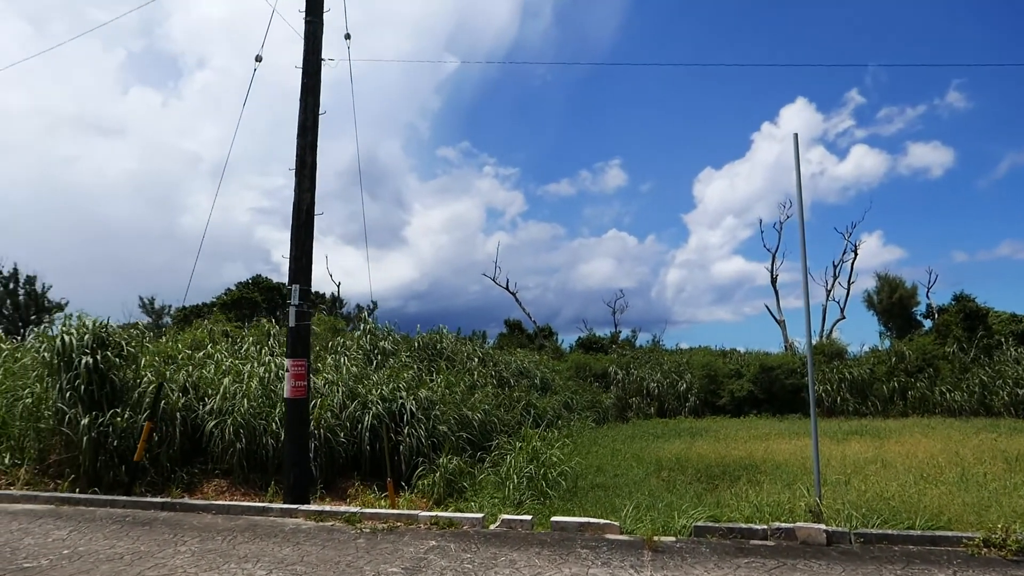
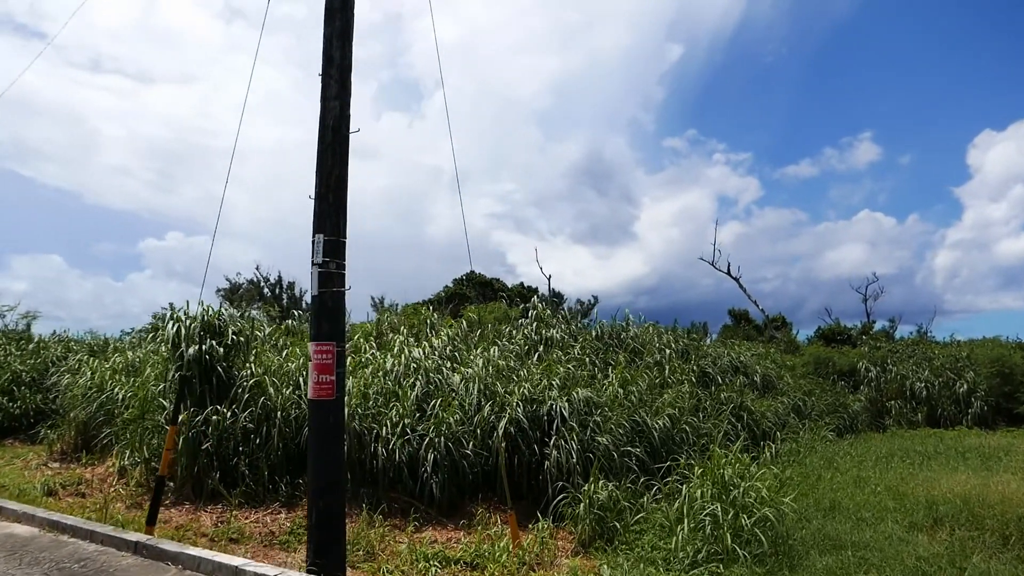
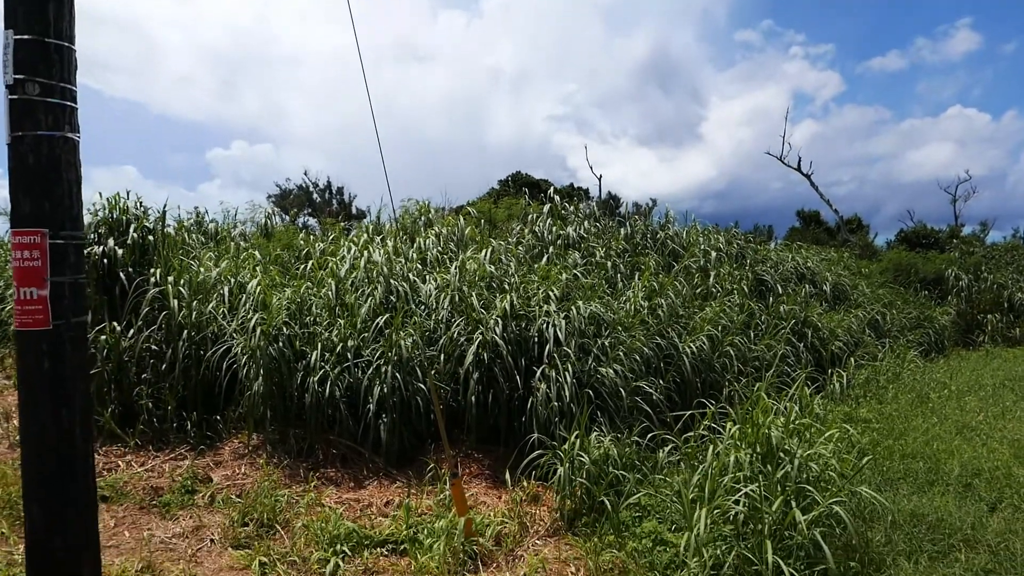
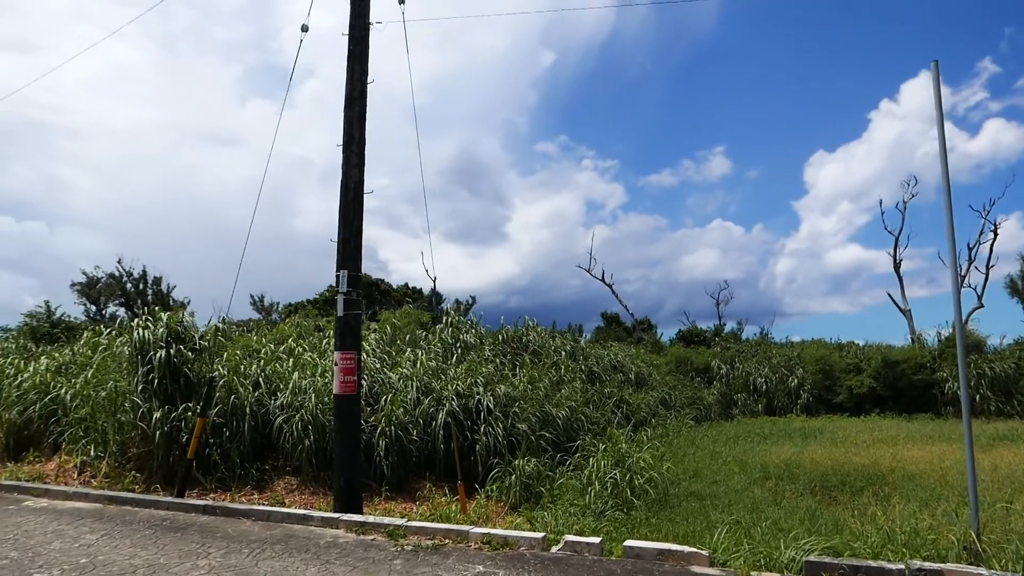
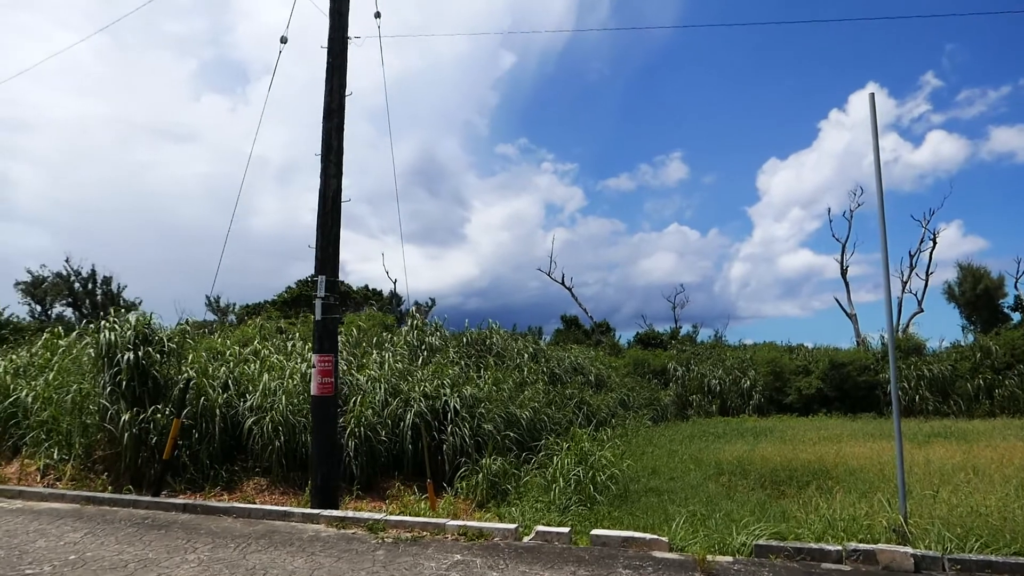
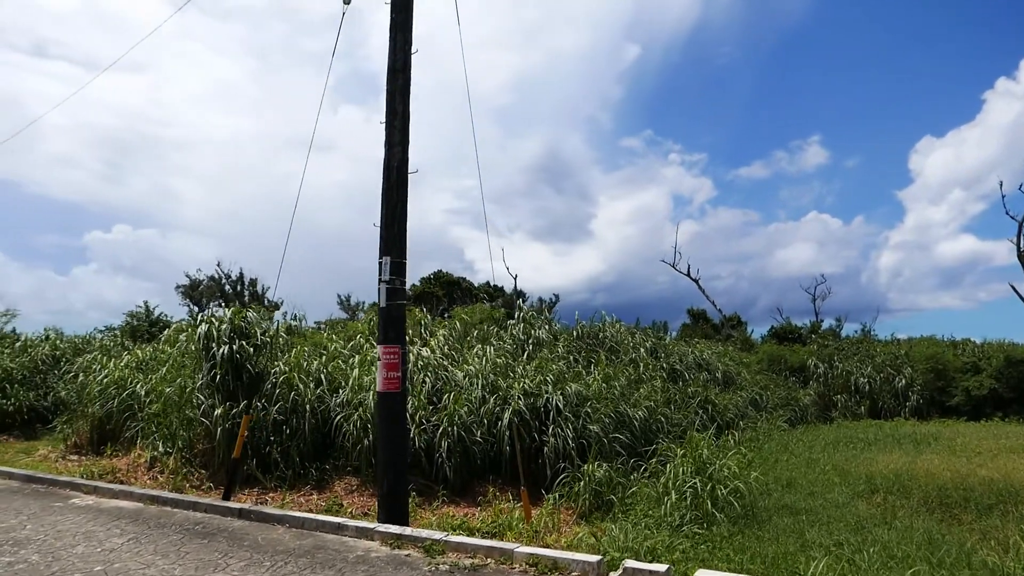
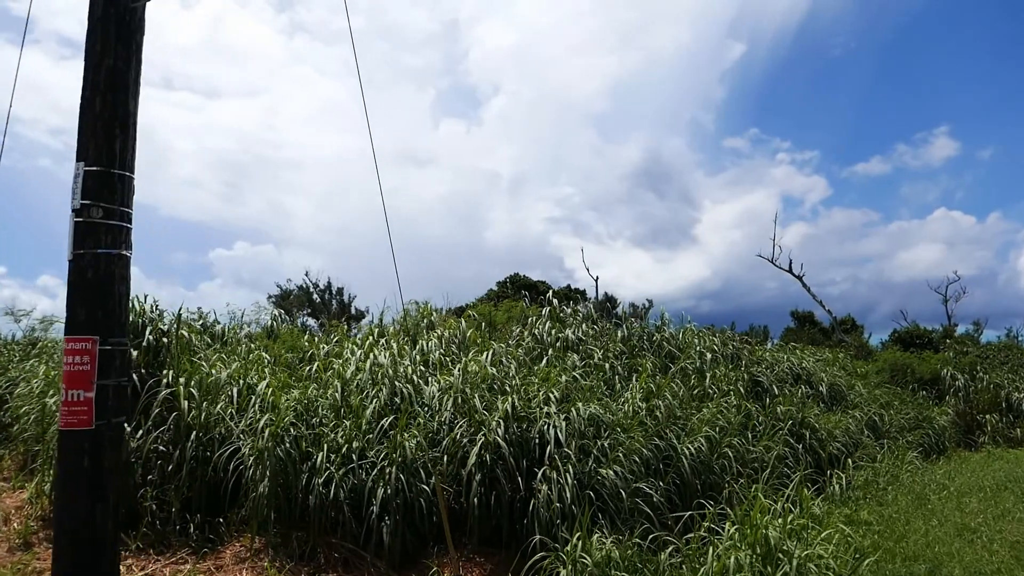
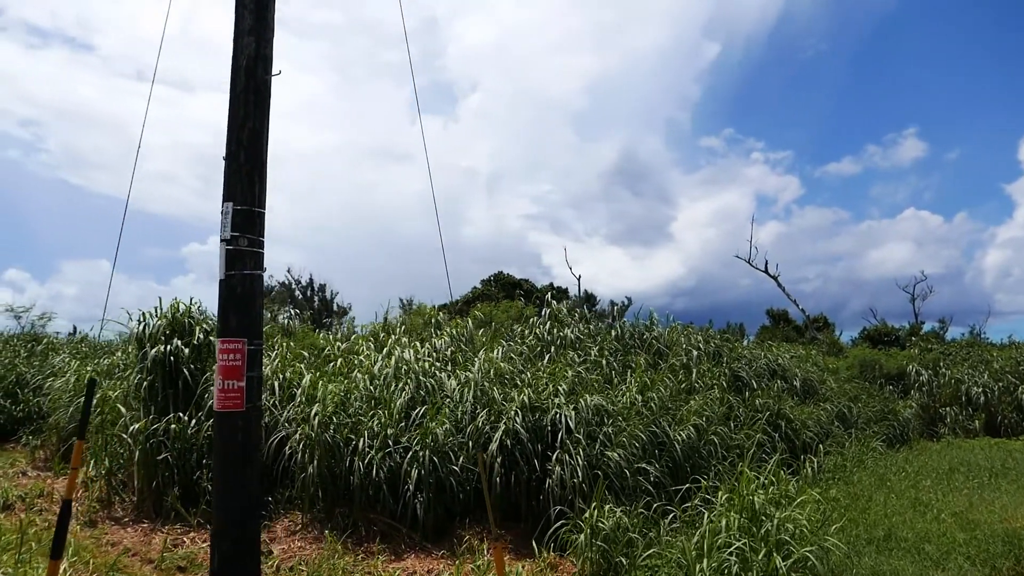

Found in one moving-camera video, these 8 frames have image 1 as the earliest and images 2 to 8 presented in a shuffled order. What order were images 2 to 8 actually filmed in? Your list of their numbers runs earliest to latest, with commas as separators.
5, 4, 6, 2, 8, 7, 3
